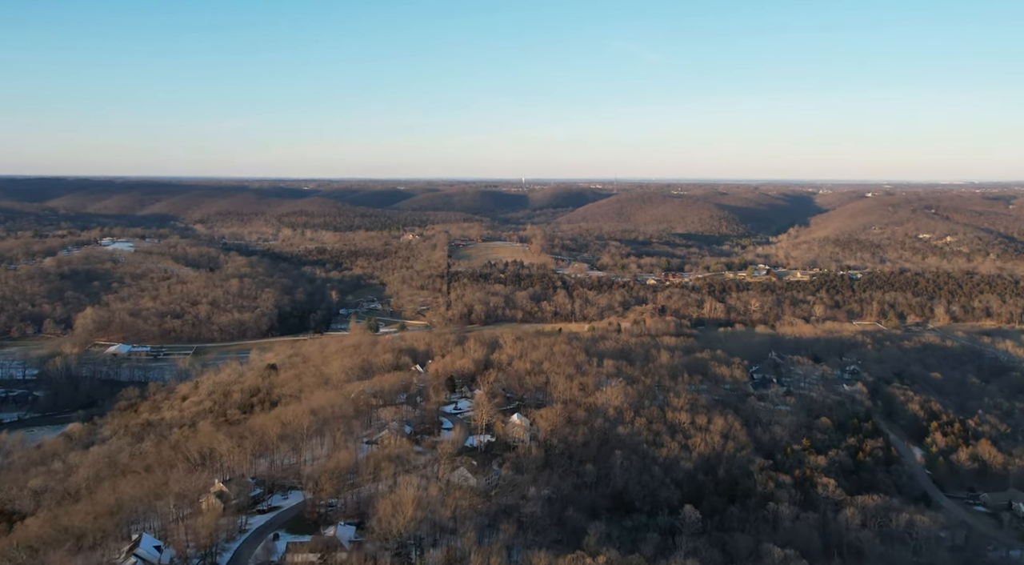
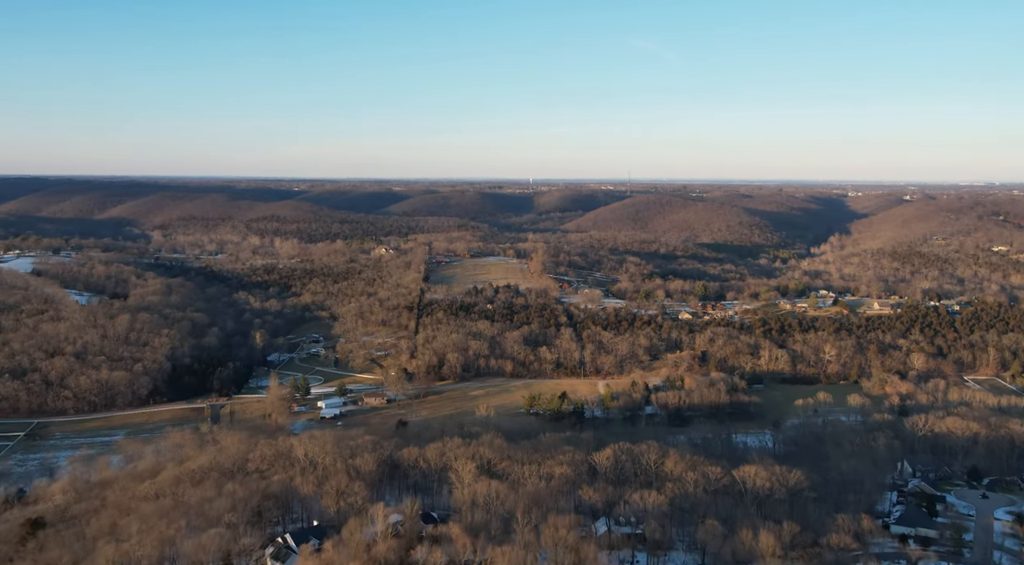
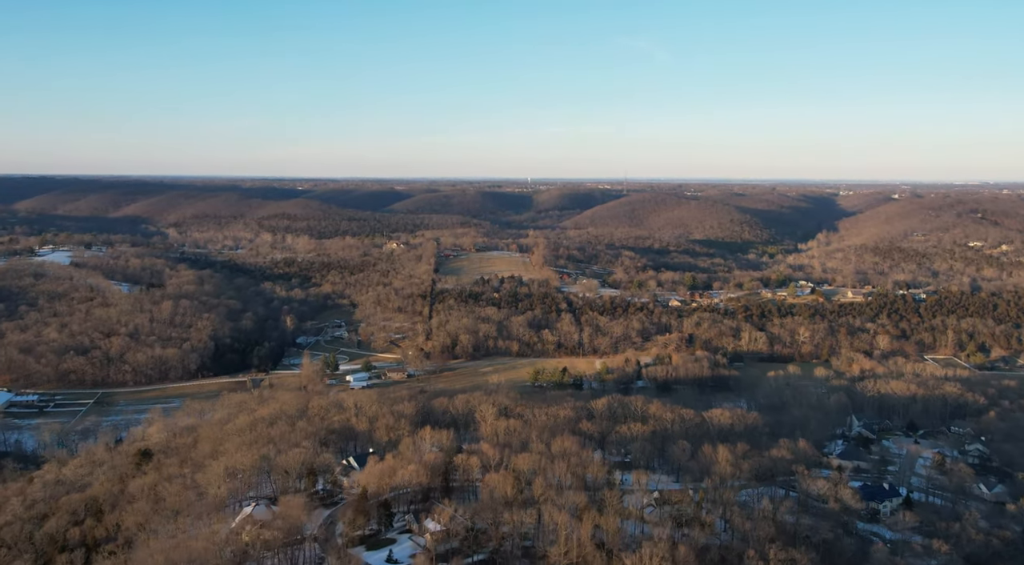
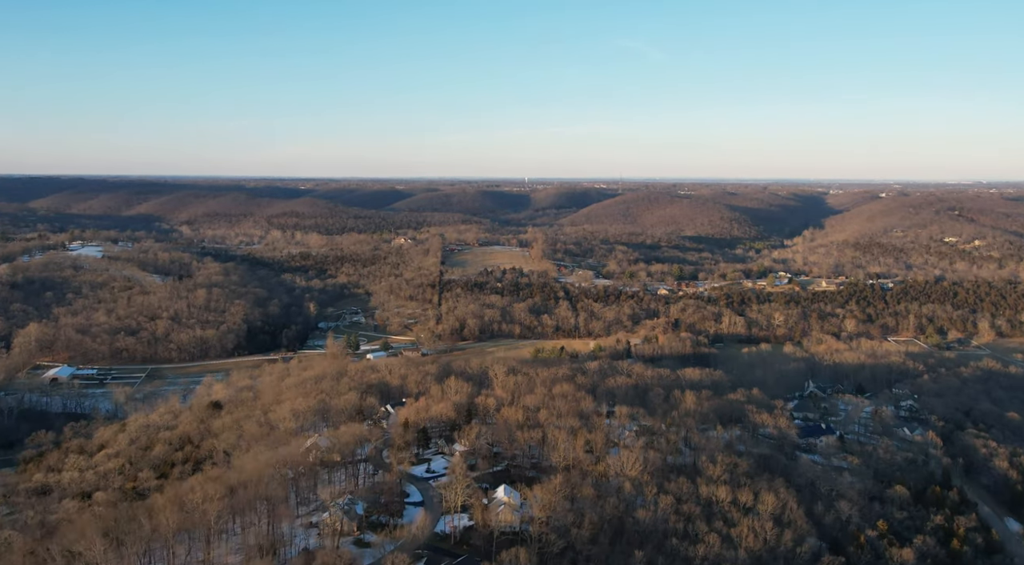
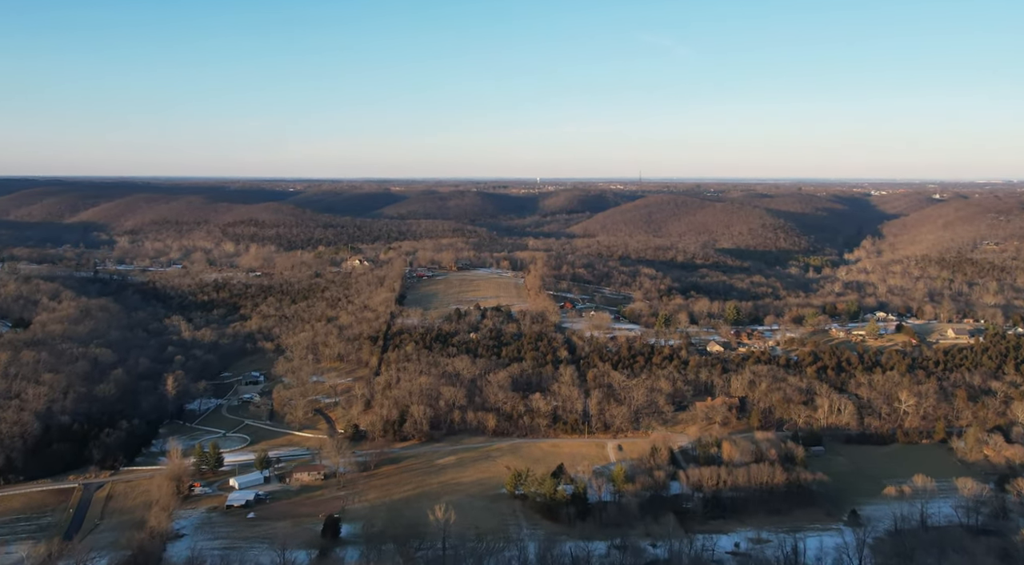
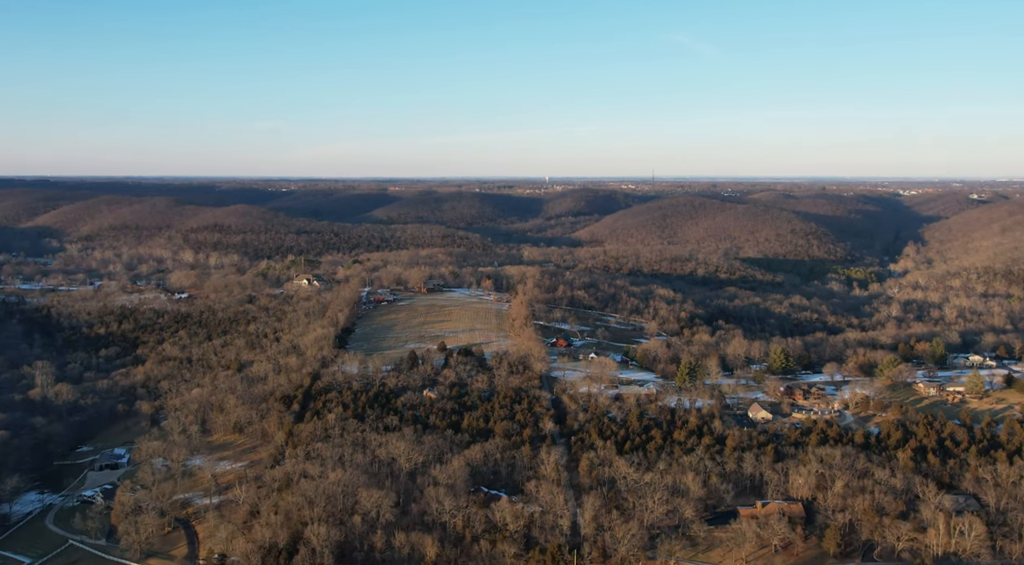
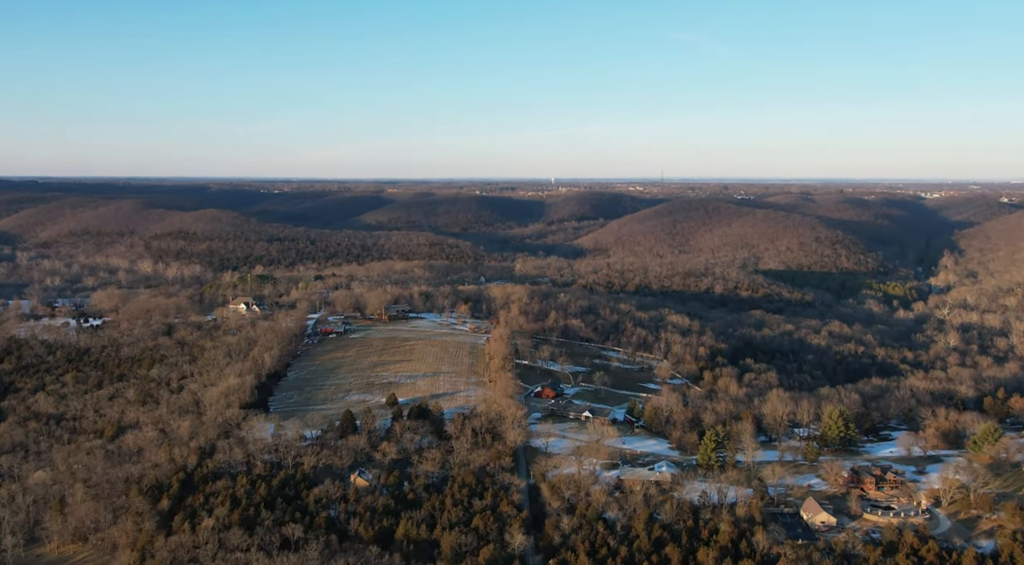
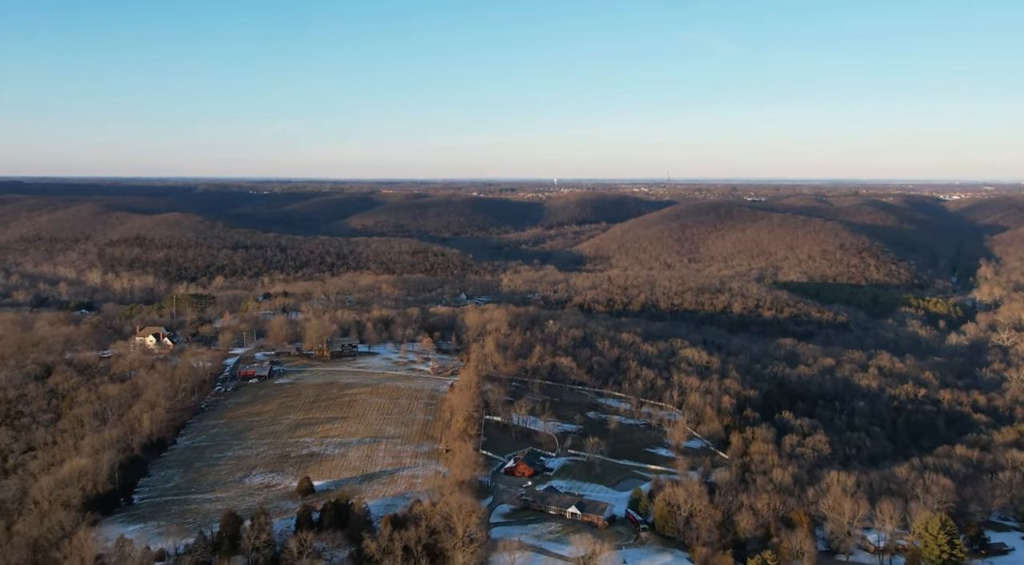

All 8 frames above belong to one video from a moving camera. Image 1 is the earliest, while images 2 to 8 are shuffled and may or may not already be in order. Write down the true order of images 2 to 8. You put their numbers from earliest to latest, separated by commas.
4, 3, 2, 5, 6, 7, 8
